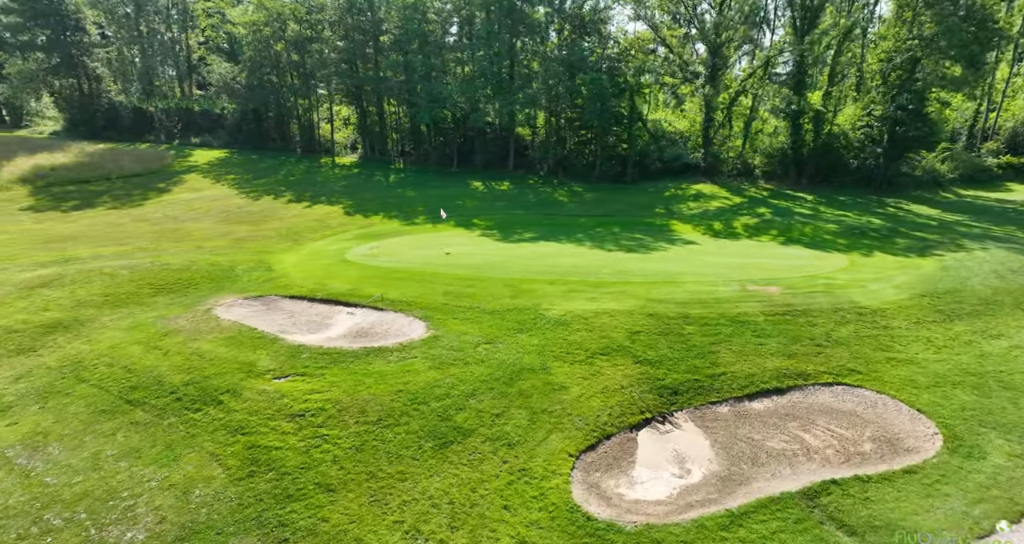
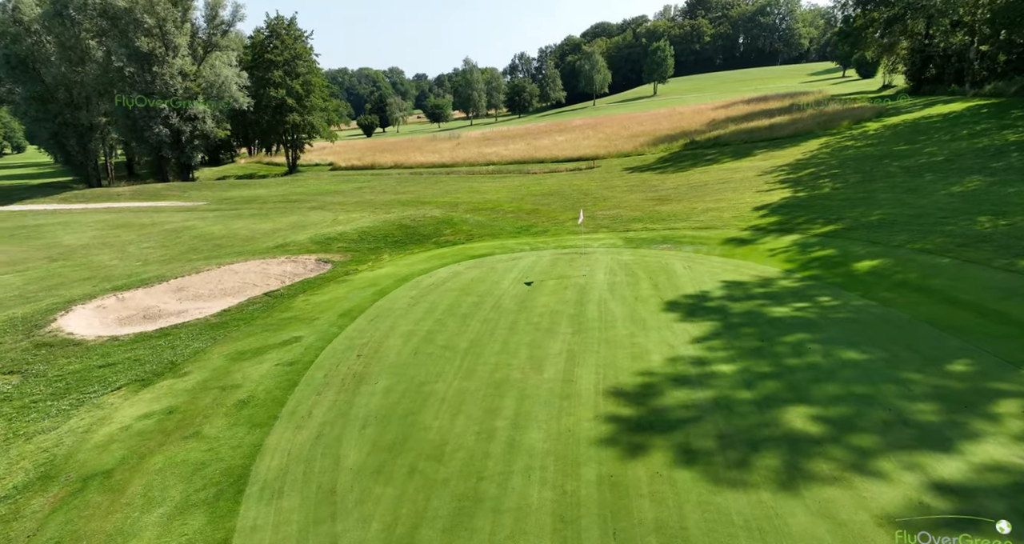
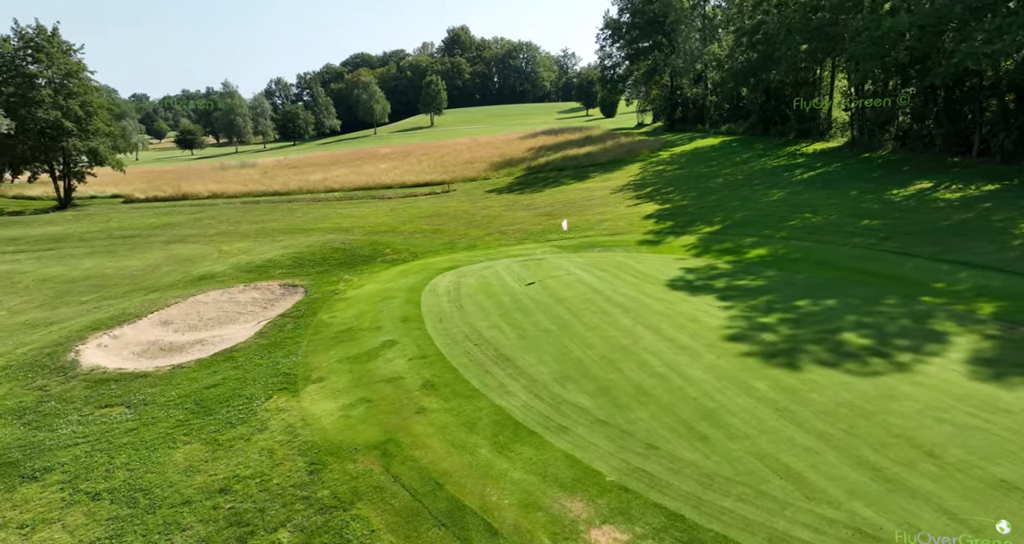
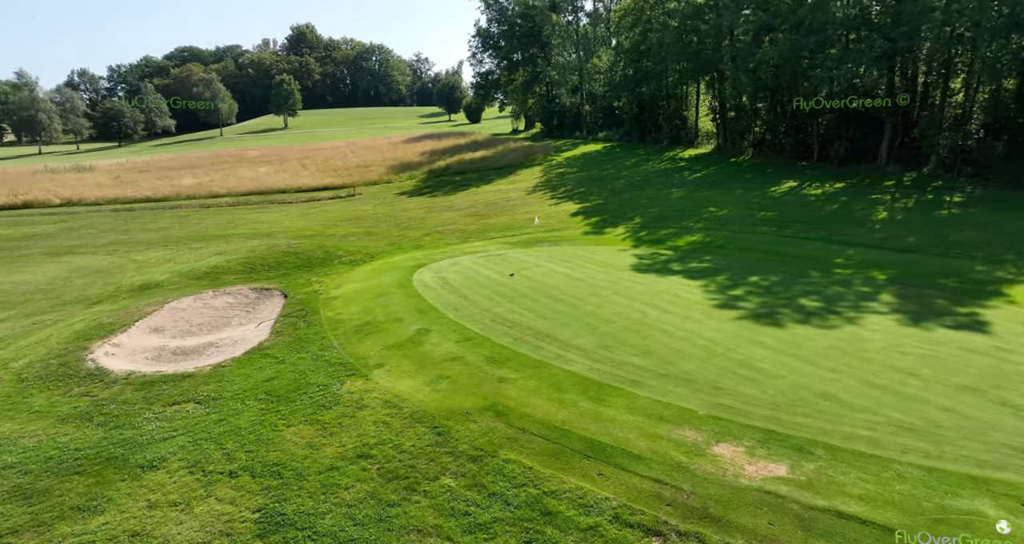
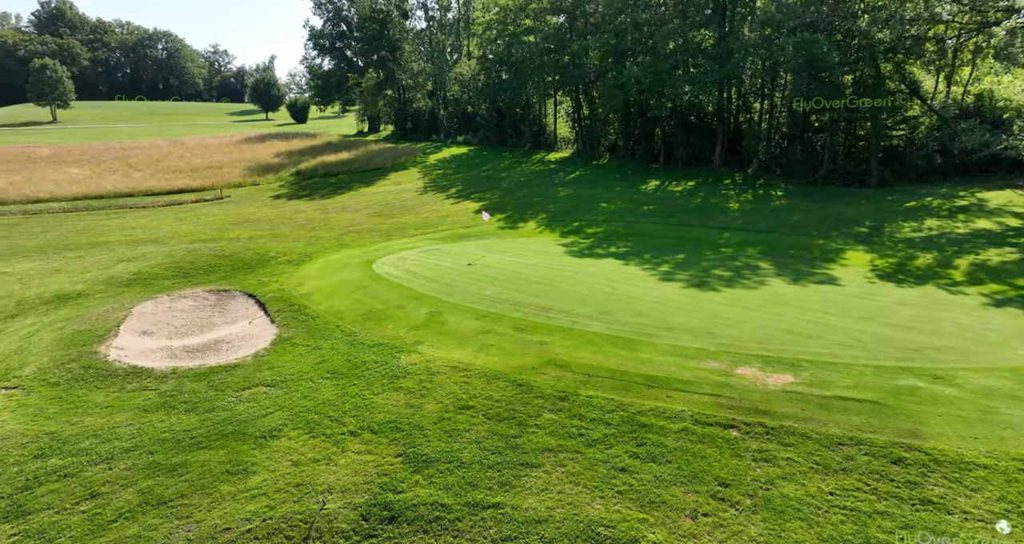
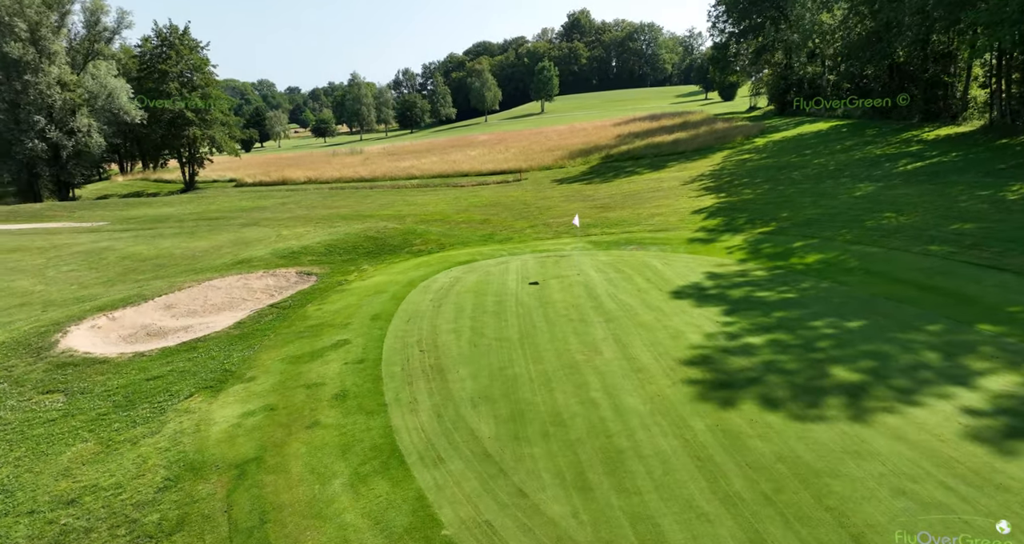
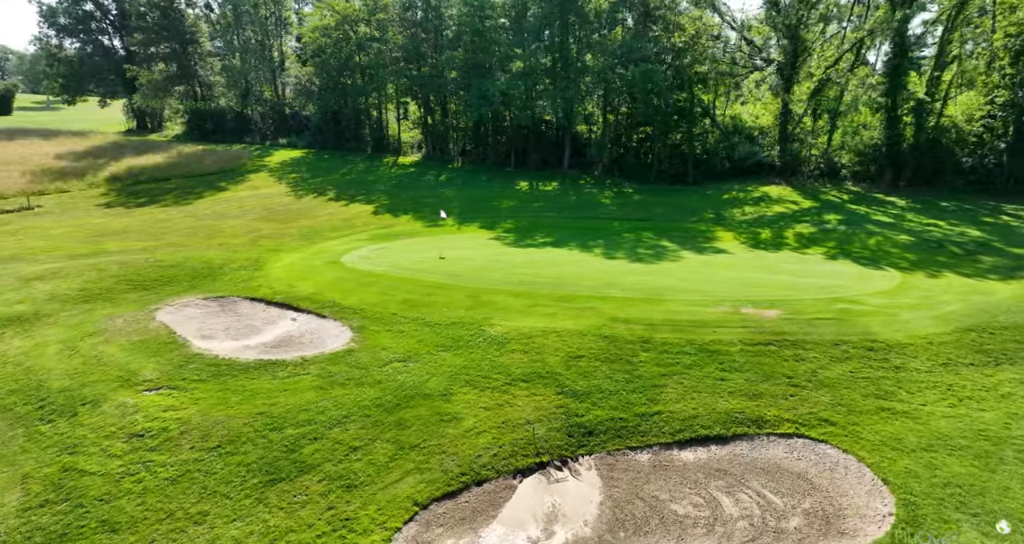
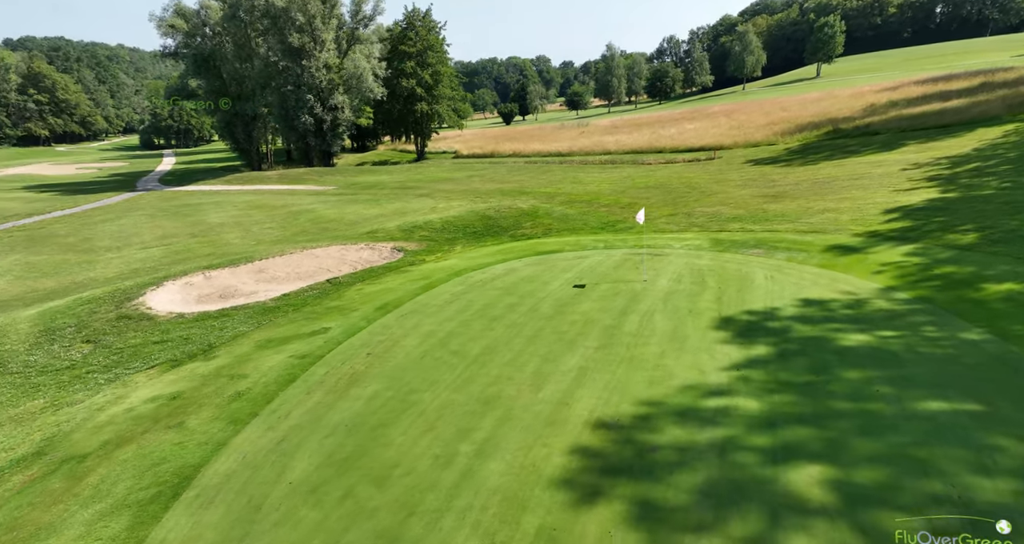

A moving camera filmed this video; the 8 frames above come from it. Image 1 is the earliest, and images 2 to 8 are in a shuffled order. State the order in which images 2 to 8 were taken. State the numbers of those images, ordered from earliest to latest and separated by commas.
7, 5, 4, 3, 6, 2, 8
